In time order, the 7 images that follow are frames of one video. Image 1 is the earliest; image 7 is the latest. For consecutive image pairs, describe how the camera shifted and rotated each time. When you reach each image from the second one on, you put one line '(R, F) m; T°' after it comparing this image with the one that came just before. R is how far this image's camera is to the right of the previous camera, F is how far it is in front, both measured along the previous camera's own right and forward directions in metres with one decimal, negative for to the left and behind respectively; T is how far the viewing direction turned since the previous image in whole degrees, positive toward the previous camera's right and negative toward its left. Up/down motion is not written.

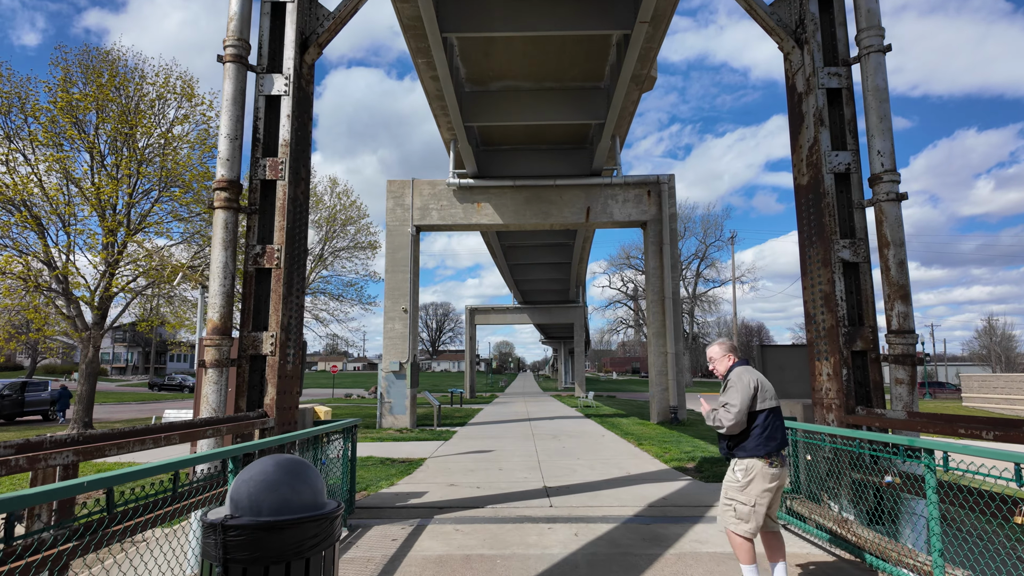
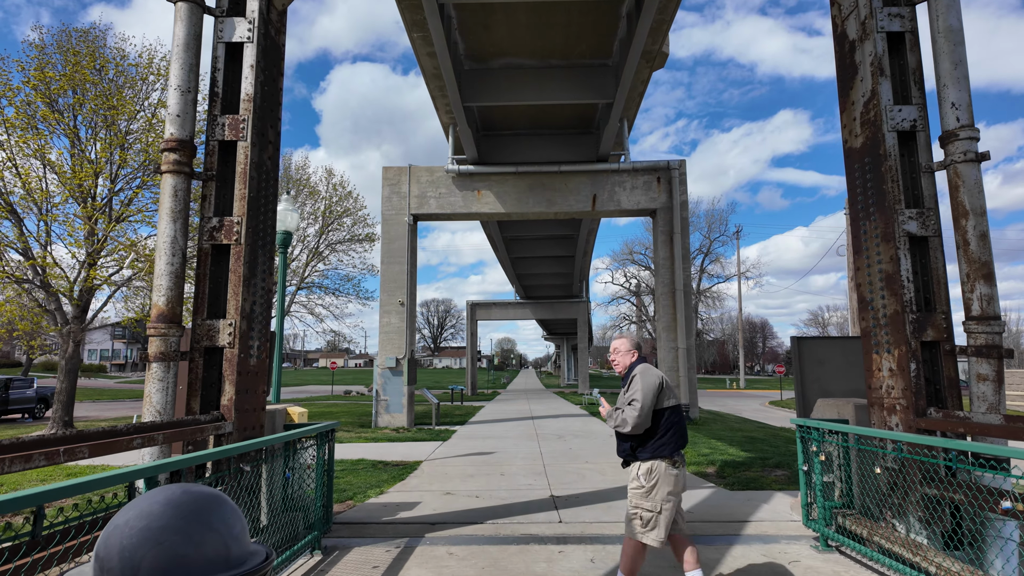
(0.0, +0.8) m; 0°
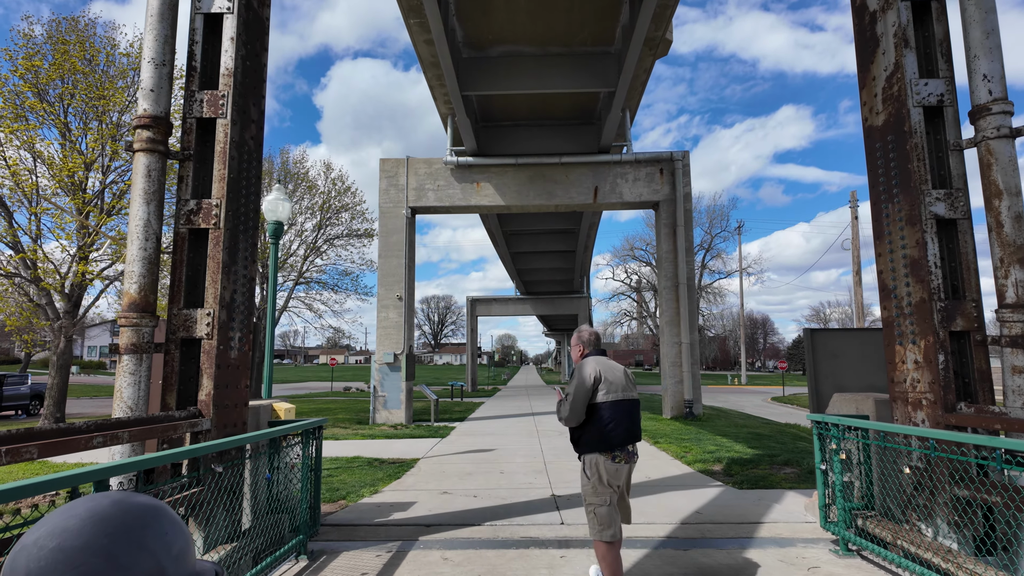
(0.0, +0.3) m; 0°
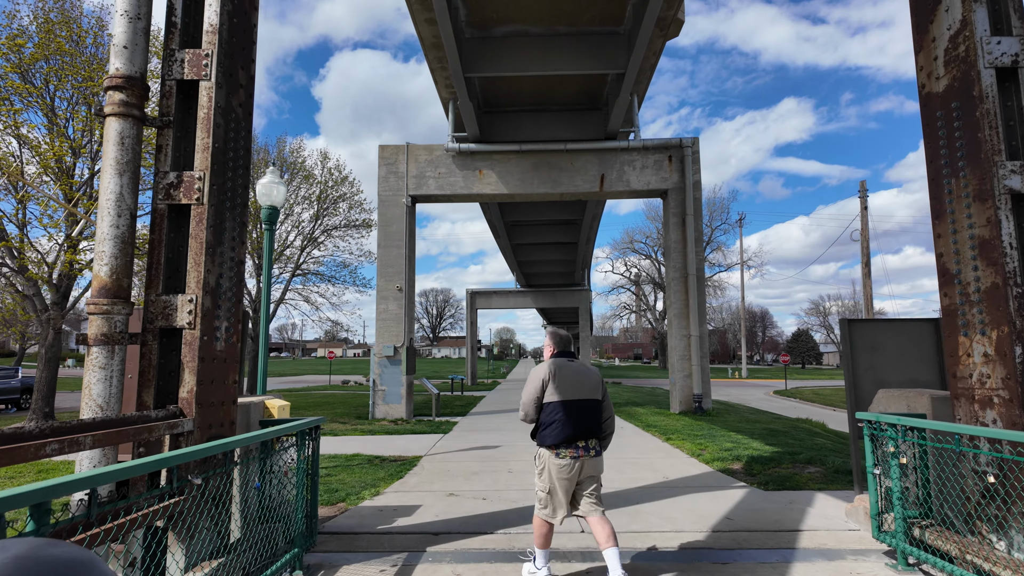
(-0.1, +0.5) m; 0°
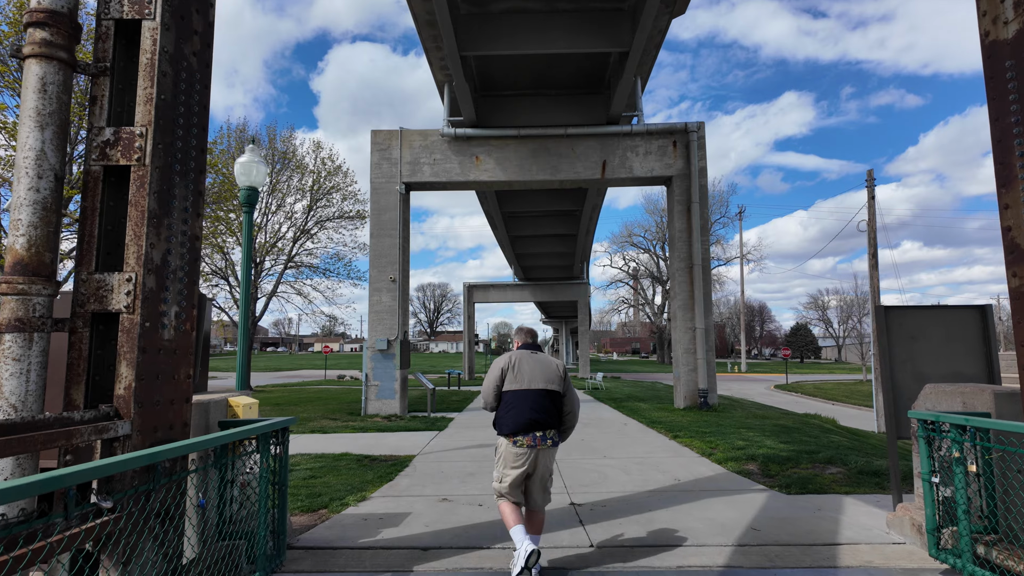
(0.0, +0.6) m; 0°
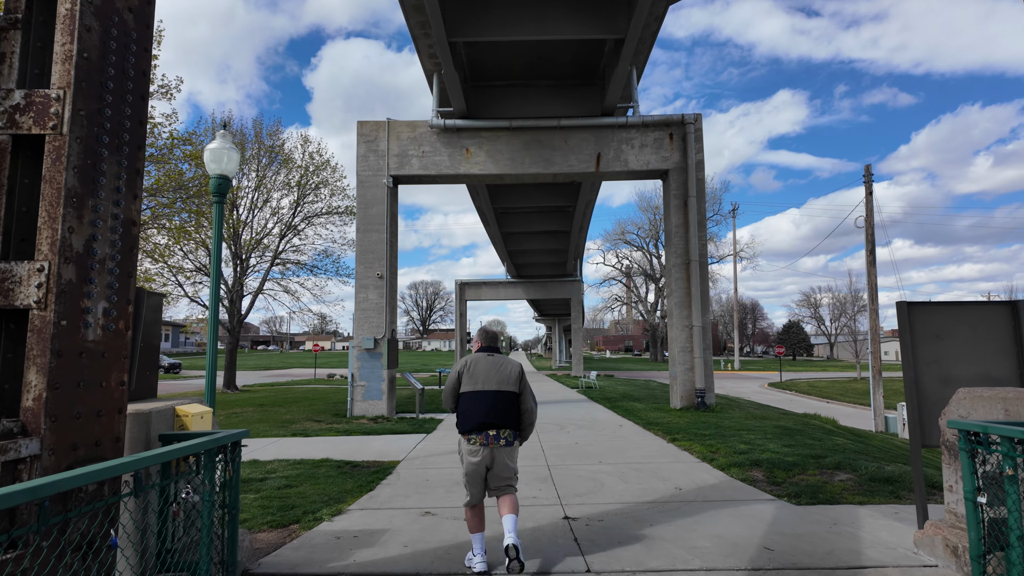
(0.0, +0.5) m; +1°
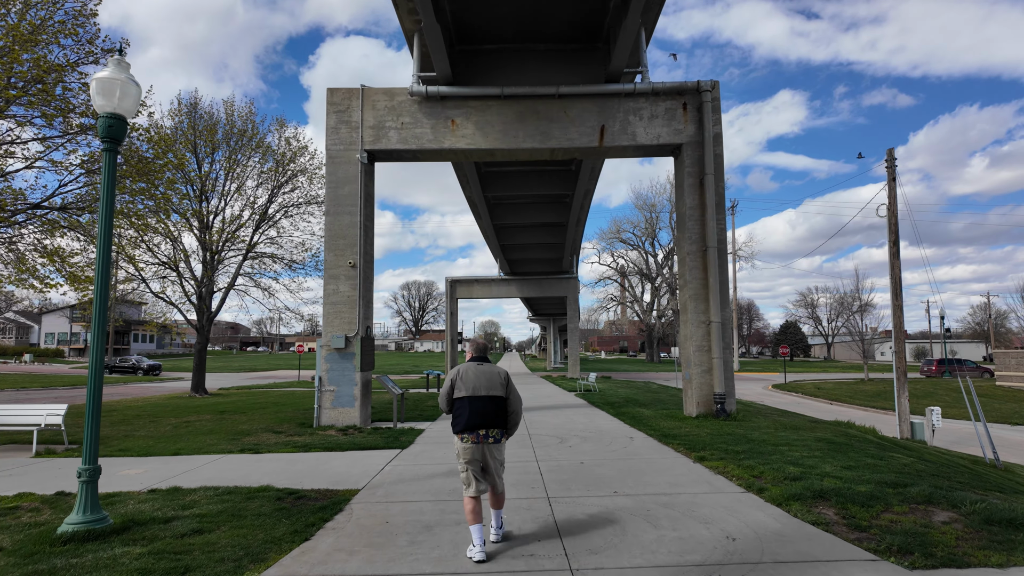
(0.0, +1.7) m; +1°
